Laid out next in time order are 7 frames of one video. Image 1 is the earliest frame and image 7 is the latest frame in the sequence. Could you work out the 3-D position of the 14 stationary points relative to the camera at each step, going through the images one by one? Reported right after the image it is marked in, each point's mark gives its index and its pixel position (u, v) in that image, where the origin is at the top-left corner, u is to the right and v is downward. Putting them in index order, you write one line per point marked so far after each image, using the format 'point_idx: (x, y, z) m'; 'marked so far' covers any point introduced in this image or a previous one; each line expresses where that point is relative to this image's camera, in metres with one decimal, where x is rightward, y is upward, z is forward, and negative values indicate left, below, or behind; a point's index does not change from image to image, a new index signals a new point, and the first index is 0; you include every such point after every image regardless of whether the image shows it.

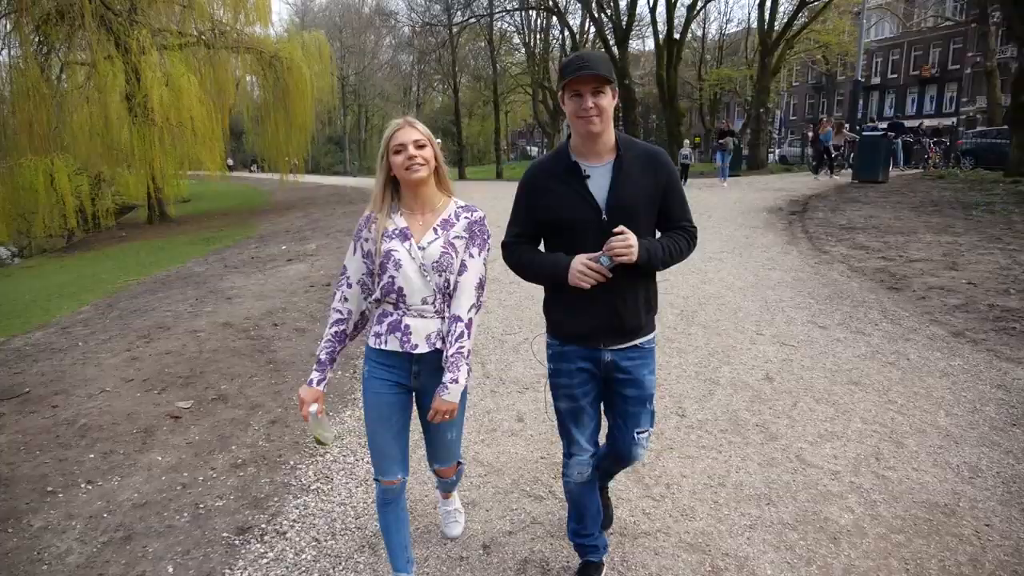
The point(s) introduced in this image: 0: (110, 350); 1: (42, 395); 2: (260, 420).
0: (-3.8, -0.6, +6.7) m
1: (-3.6, -0.8, +5.5) m
2: (-1.6, -0.8, +4.6) m
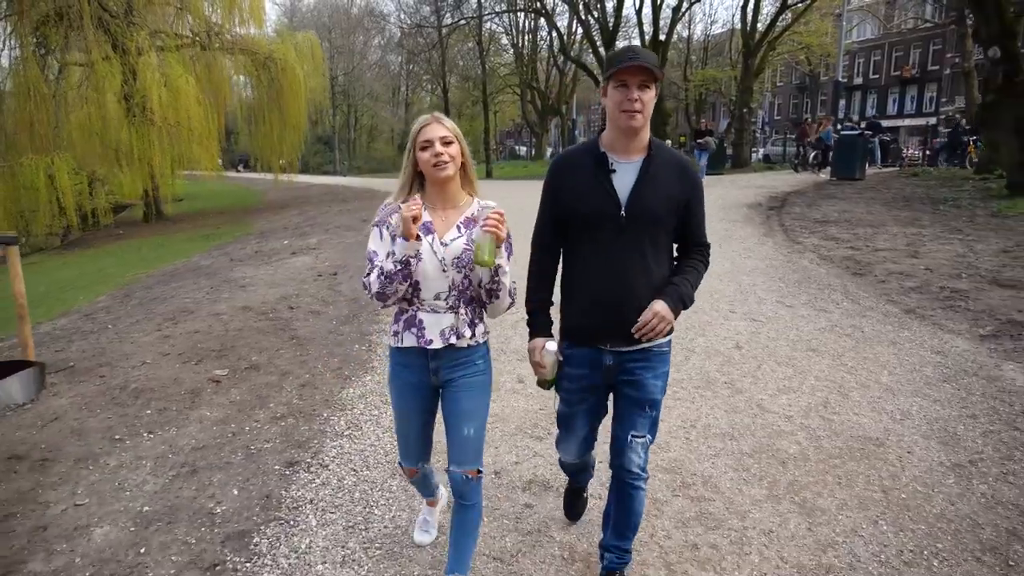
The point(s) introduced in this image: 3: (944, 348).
0: (-3.8, -0.4, +7.3) m
1: (-3.6, -0.6, +6.1) m
2: (-1.6, -0.7, +5.2) m
3: (+3.5, -0.5, +5.7) m
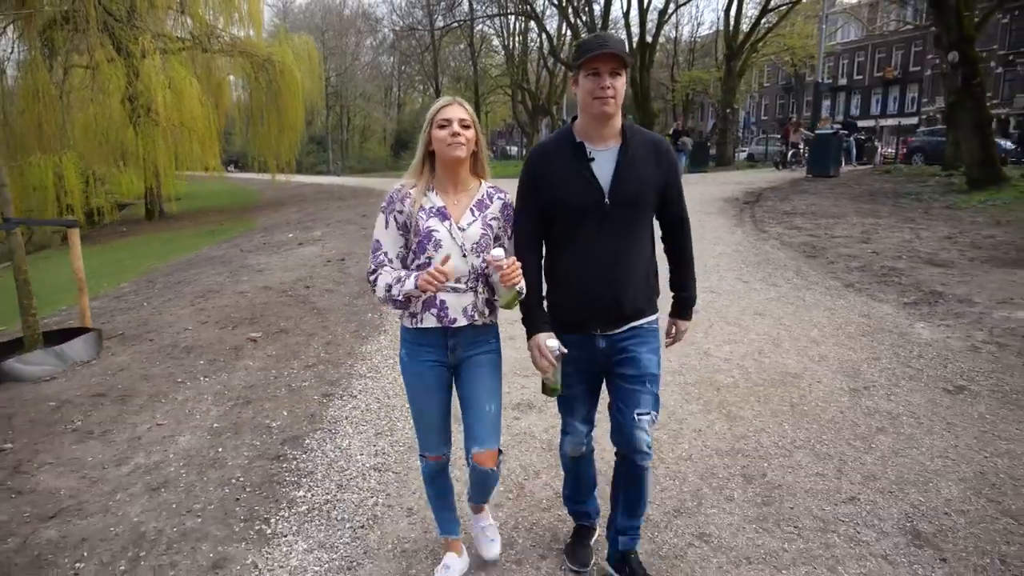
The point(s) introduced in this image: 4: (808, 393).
0: (-3.9, -0.2, +8.2) m
1: (-3.7, -0.4, +7.0) m
2: (-1.7, -0.5, +6.2) m
3: (+3.4, -0.2, +6.7) m
4: (+1.9, -0.7, +4.6) m
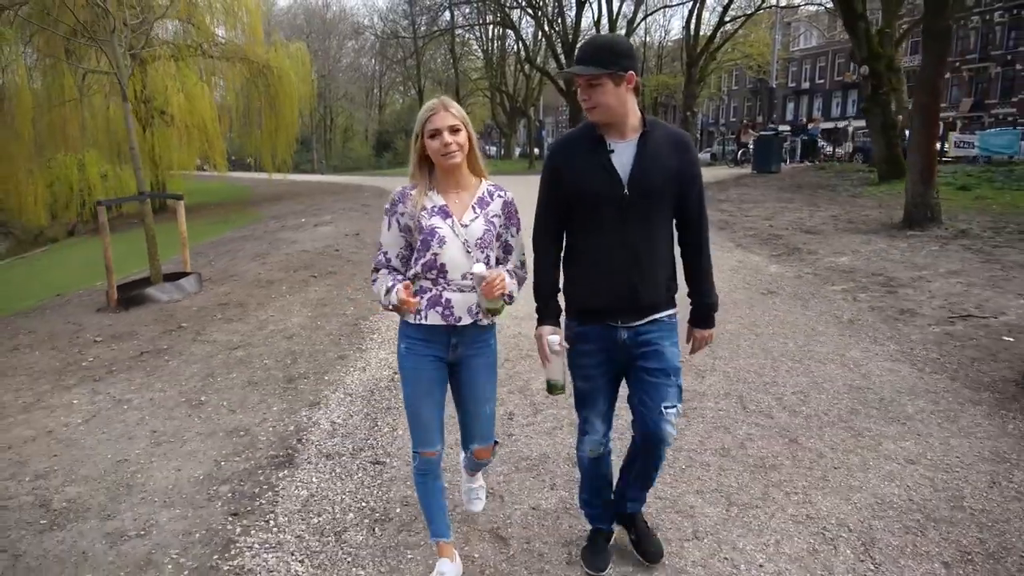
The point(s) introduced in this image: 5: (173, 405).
0: (-4.2, +0.4, +10.9) m
1: (-3.9, +0.2, +9.7) m
2: (-1.9, +0.1, +9.0) m
3: (+3.1, +0.4, +9.6) m
4: (+1.7, -0.1, +7.5) m
5: (-2.4, -0.8, +5.1) m
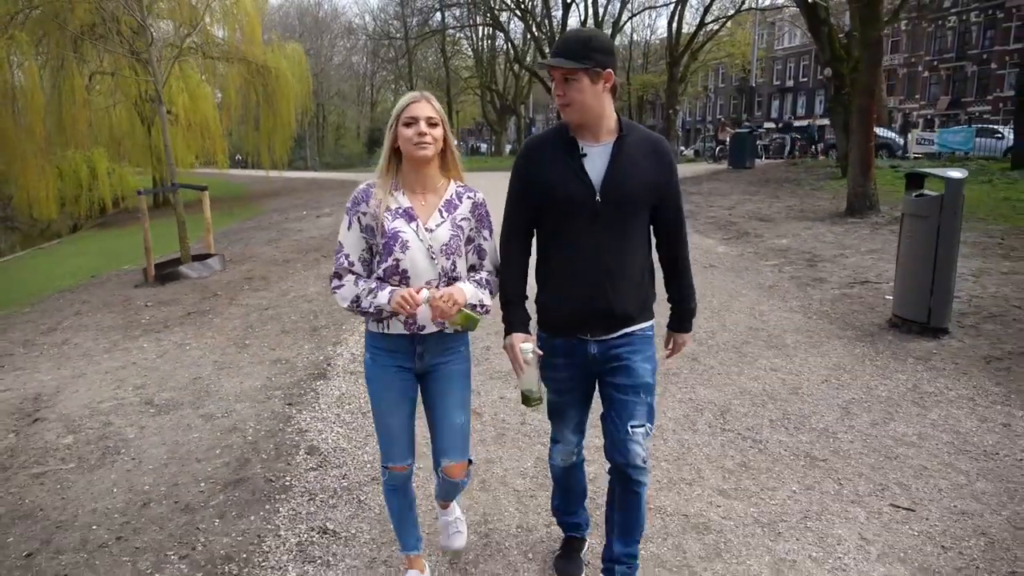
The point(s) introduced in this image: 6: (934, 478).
0: (-4.5, +0.7, +12.3) m
1: (-4.2, +0.5, +11.1) m
2: (-2.2, +0.4, +10.4) m
3: (+2.9, +0.7, +11.1) m
4: (+1.5, +0.2, +8.9) m
5: (-2.6, -0.5, +6.4) m
6: (+2.1, -0.9, +3.5) m
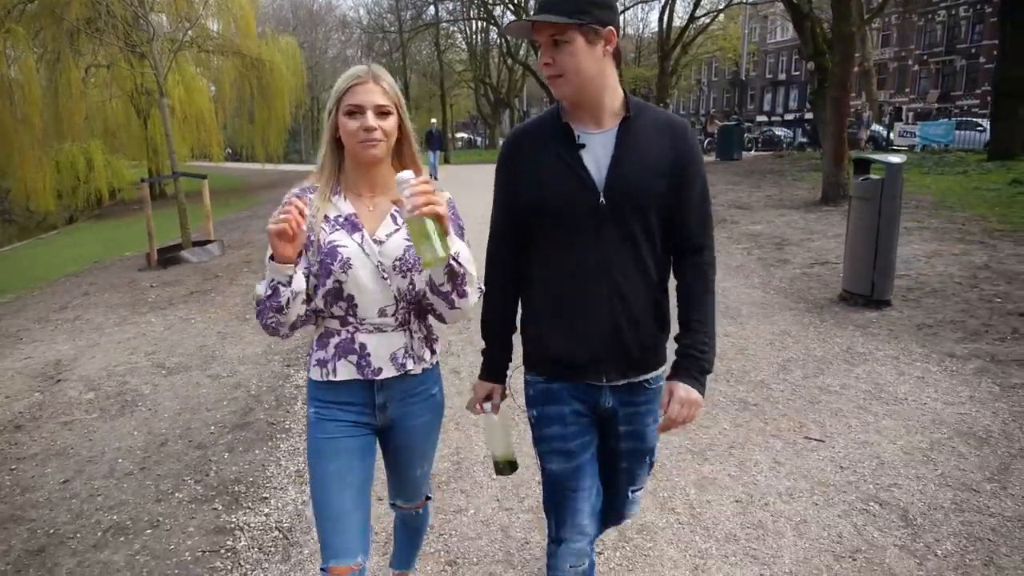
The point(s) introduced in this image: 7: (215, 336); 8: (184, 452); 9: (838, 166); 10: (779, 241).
0: (-4.7, +1.0, +12.8) m
1: (-4.4, +0.7, +11.6) m
2: (-2.4, +0.7, +10.9) m
3: (+2.7, +1.0, +11.6) m
4: (+1.3, +0.5, +9.5) m
5: (-2.8, -0.3, +7.0) m
6: (+1.9, -0.7, +4.0) m
7: (-2.6, -0.4, +6.3) m
8: (-1.8, -0.9, +3.9) m
9: (+6.2, +2.3, +13.6) m
10: (+3.7, +0.6, +10.0) m
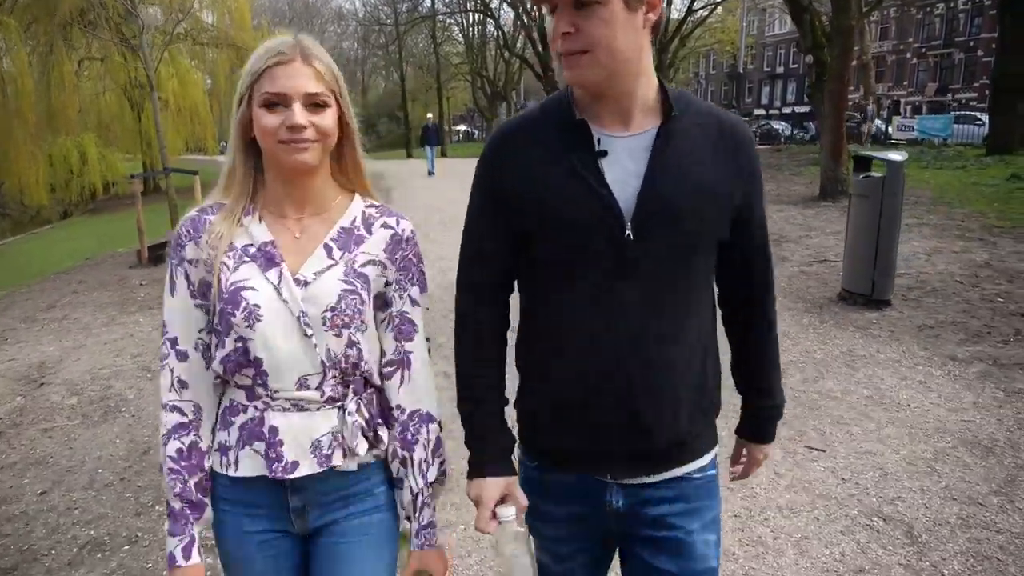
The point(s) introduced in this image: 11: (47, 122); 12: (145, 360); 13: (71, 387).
0: (-4.8, +1.0, +12.6) m
1: (-4.5, +0.8, +11.4) m
2: (-2.4, +0.7, +10.7) m
3: (+2.6, +1.0, +11.5) m
4: (+1.2, +0.5, +9.3) m
5: (-2.8, -0.3, +6.8) m
6: (+1.8, -0.8, +3.9) m
7: (-2.7, -0.4, +6.2) m
8: (-1.8, -0.9, +3.8) m
9: (+6.1, +2.4, +13.4) m
10: (+3.7, +0.7, +9.8) m
11: (-9.4, +3.4, +14.4) m
12: (-2.9, -0.6, +5.6) m
13: (-3.1, -0.7, +5.1) m
